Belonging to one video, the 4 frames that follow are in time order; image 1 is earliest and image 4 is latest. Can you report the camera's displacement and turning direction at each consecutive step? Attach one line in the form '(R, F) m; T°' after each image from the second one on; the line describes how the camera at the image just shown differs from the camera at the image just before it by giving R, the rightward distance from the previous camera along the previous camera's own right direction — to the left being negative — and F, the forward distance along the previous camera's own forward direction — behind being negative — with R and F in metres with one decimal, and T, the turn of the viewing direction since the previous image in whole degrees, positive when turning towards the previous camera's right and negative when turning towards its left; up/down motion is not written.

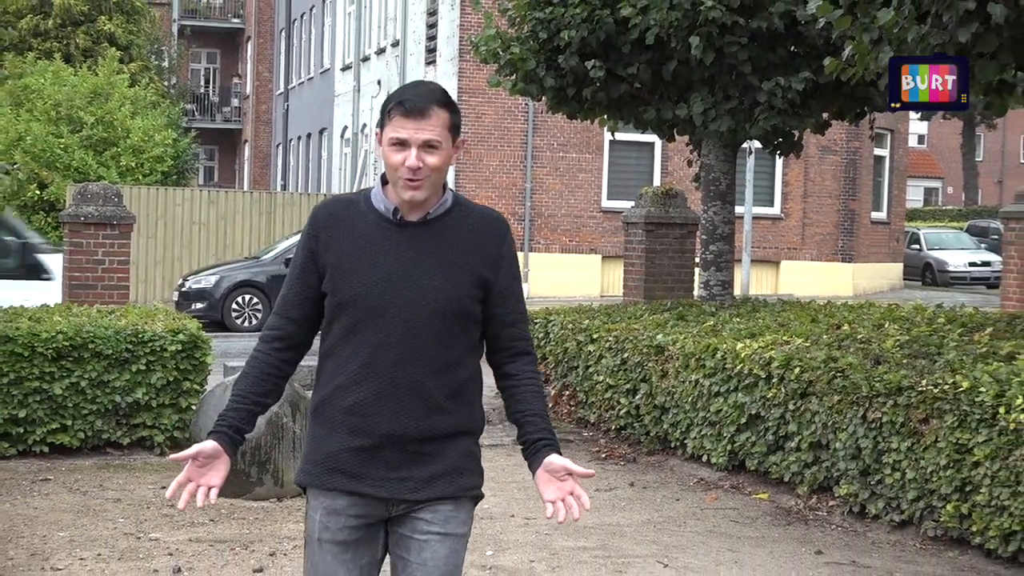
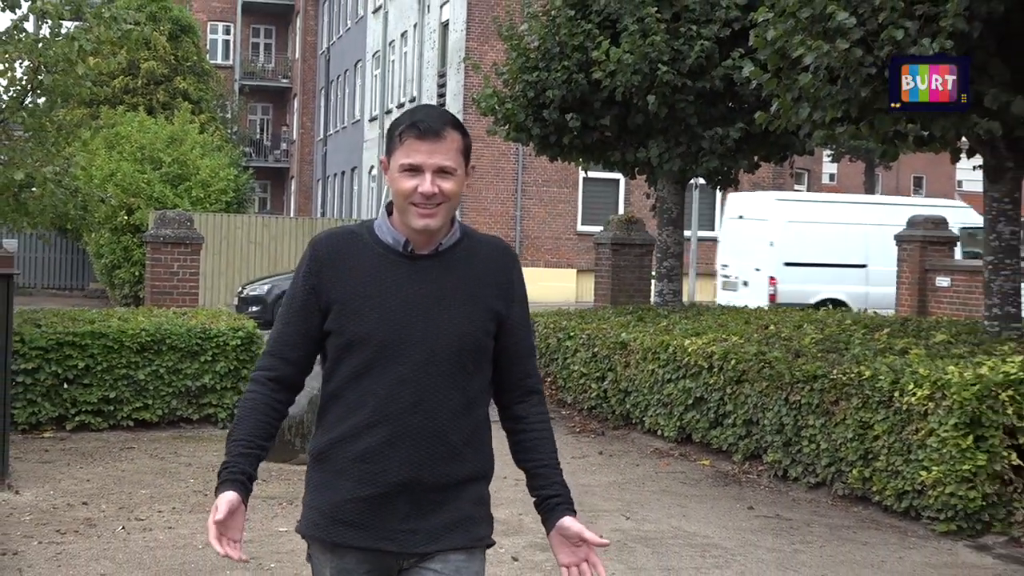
(+0.1, -1.5) m; -1°
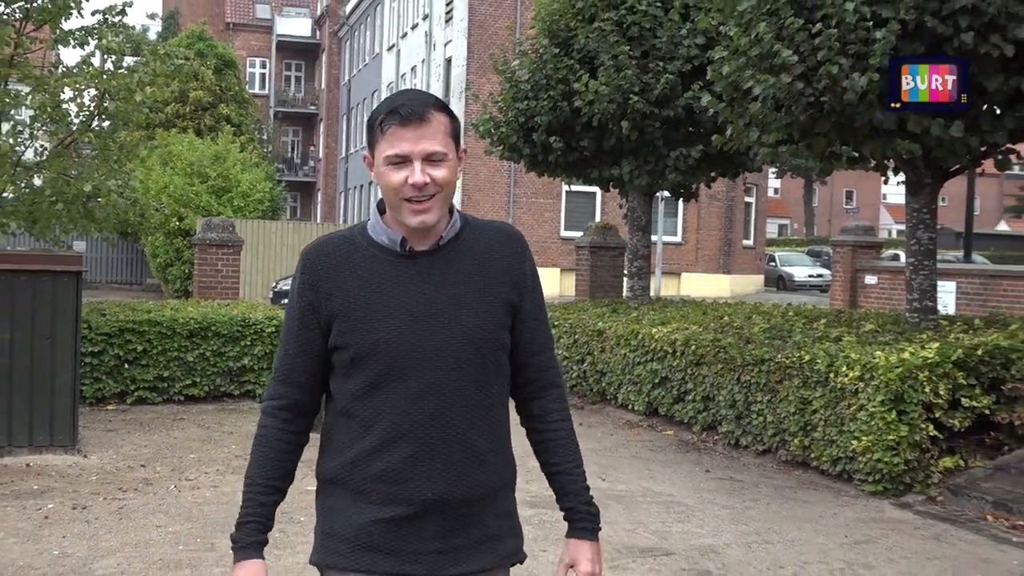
(+0.1, -1.3) m; -1°
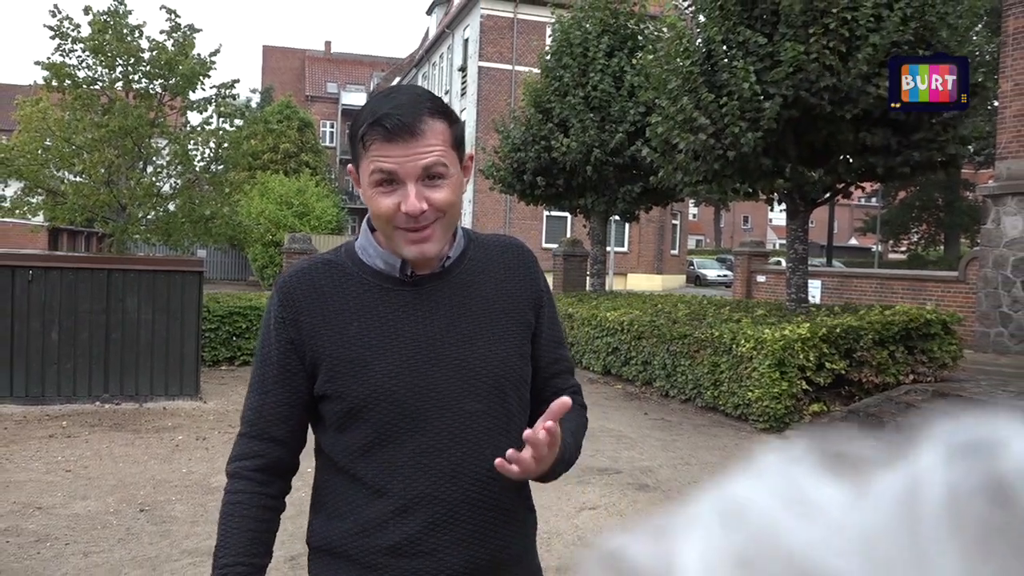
(+0.1, -3.5) m; -1°
